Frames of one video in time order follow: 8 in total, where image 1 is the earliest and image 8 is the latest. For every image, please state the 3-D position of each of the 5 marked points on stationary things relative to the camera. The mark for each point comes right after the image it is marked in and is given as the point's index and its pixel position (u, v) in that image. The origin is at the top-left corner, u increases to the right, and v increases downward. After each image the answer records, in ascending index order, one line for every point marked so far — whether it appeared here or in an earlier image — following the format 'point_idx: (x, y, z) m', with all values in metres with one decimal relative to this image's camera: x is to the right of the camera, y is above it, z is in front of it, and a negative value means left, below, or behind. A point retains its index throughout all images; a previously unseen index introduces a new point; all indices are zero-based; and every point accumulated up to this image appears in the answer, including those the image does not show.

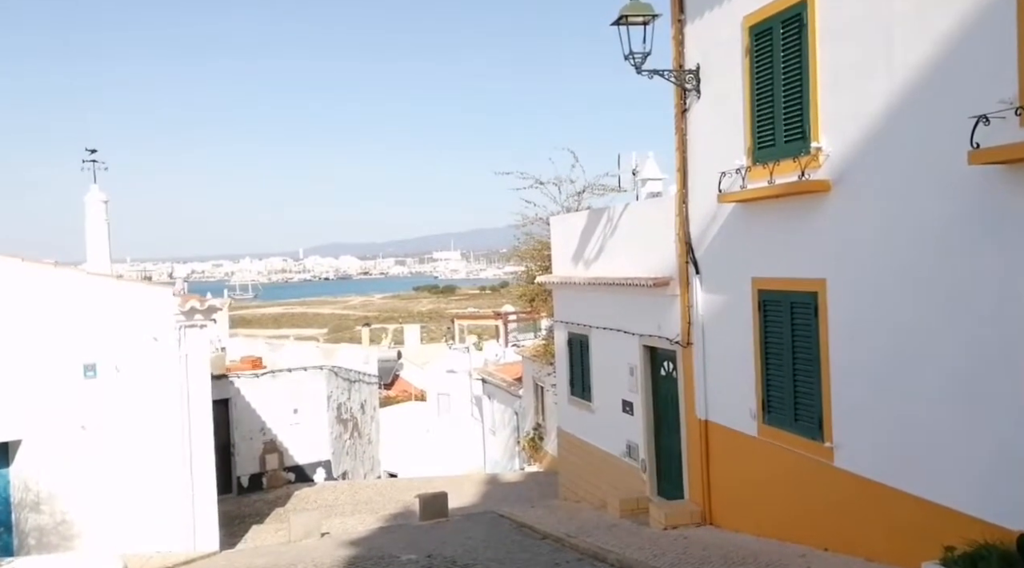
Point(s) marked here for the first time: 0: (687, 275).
0: (+1.8, +0.1, +9.0) m
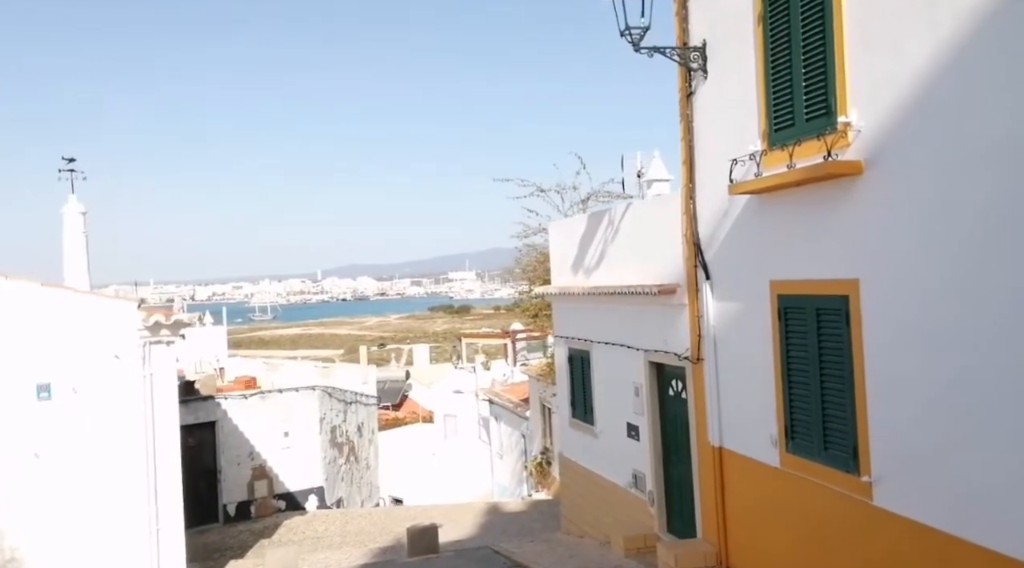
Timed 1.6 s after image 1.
0: (+1.6, 0.0, +7.9) m
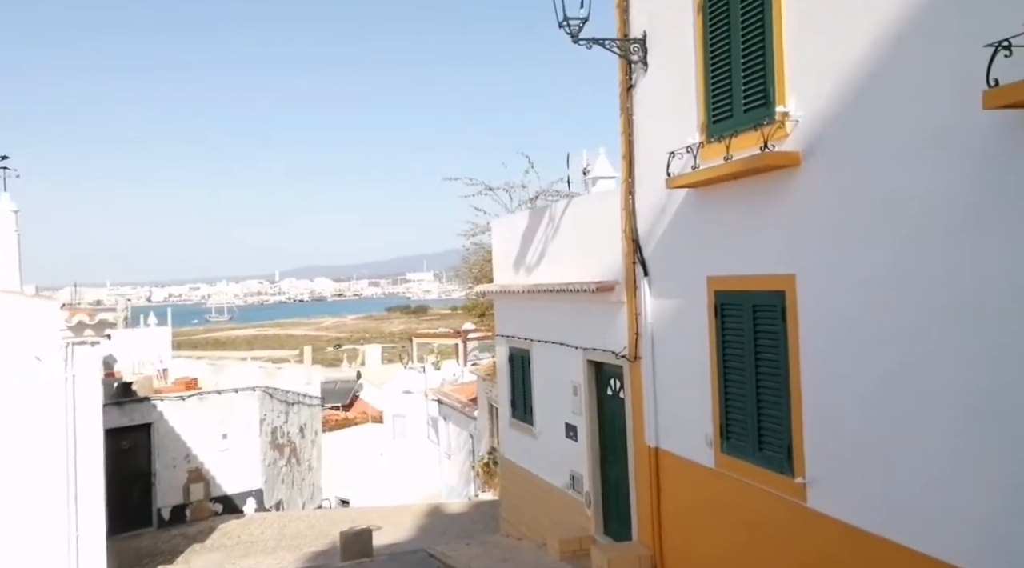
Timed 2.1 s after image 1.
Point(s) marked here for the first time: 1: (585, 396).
0: (+1.1, +0.1, +7.8) m
1: (+0.7, -1.1, +9.0) m
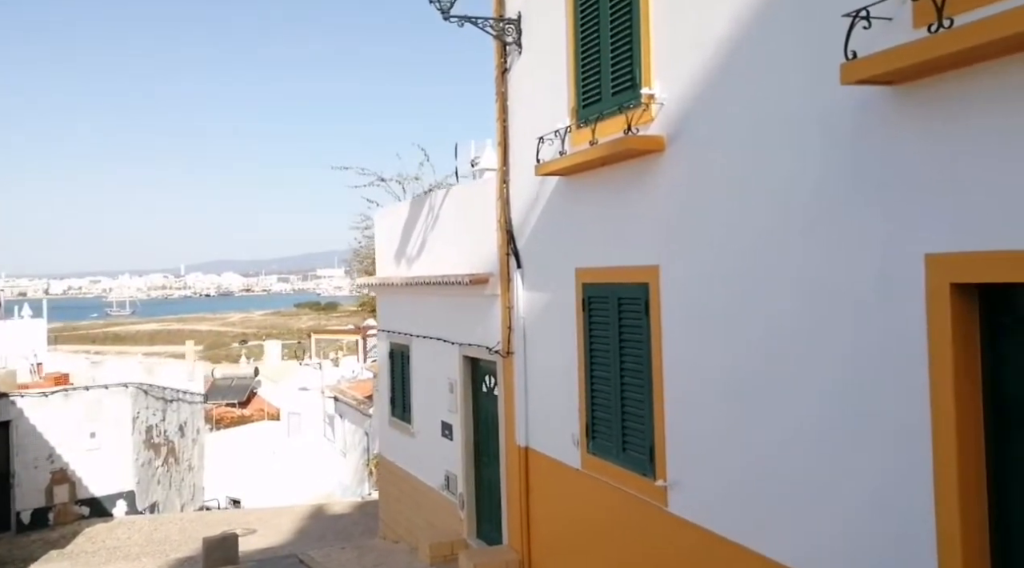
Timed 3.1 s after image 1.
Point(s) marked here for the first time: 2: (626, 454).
0: (0.0, +0.1, +7.4) m
1: (-0.5, -1.1, +8.6) m
2: (+0.7, -1.1, +5.7) m
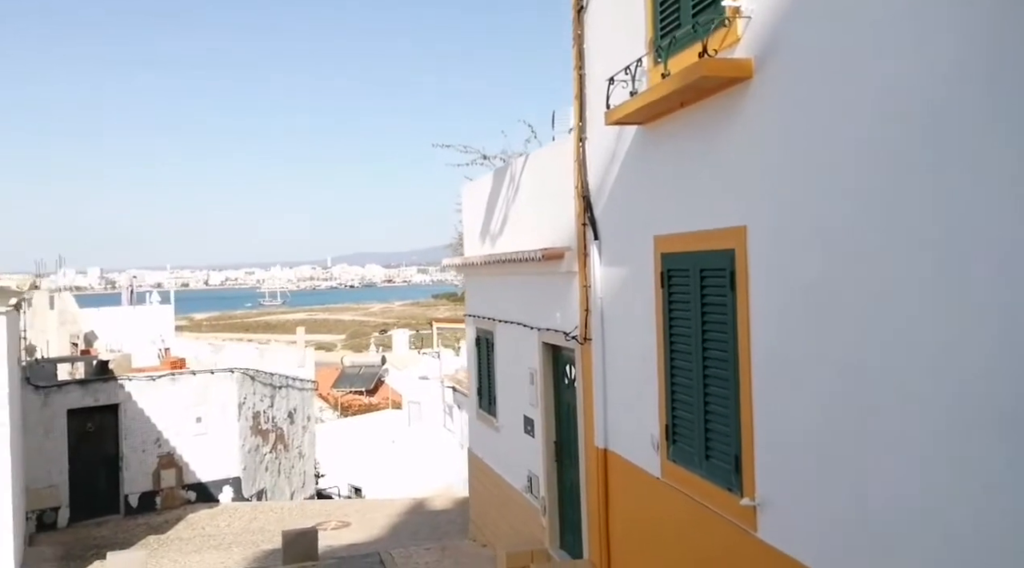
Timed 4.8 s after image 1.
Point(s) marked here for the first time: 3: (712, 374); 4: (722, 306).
0: (+0.5, +0.3, +6.4) m
1: (+0.2, -0.9, +7.7) m
2: (+1.0, -0.9, +4.6) m
3: (+1.0, -0.5, +4.5) m
4: (+1.0, -0.1, +4.4) m
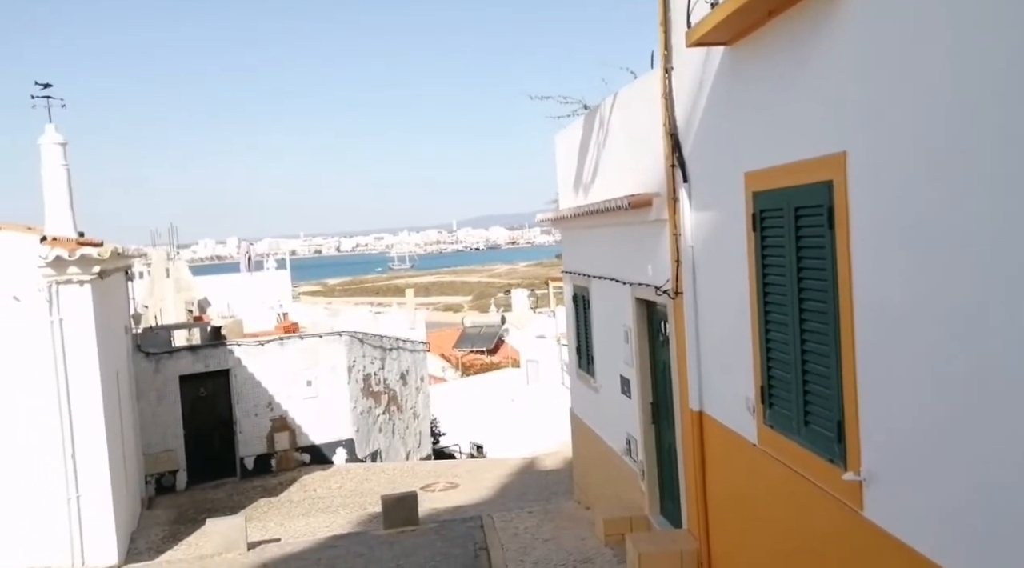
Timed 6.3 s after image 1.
0: (+1.0, +0.6, +5.8) m
1: (+1.0, -0.5, +7.2) m
2: (+1.3, -0.6, +4.0) m
3: (+1.3, -0.2, +3.9) m
4: (+1.3, +0.1, +3.8) m
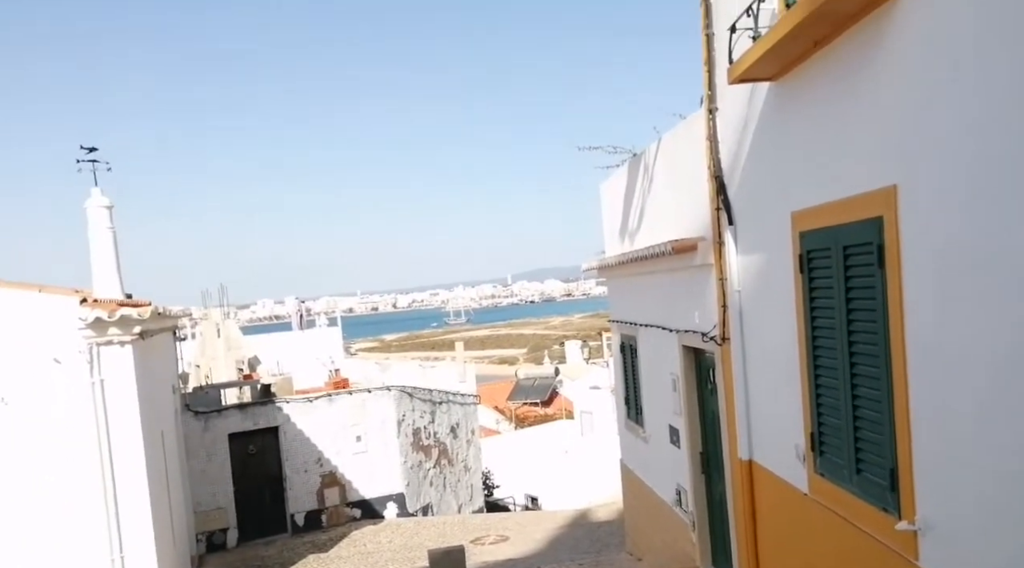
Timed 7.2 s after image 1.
0: (+1.3, +0.3, +5.7) m
1: (+1.3, -0.8, +7.0) m
2: (+1.5, -0.8, +3.8) m
3: (+1.5, -0.4, +3.8) m
4: (+1.4, 0.0, +3.6) m
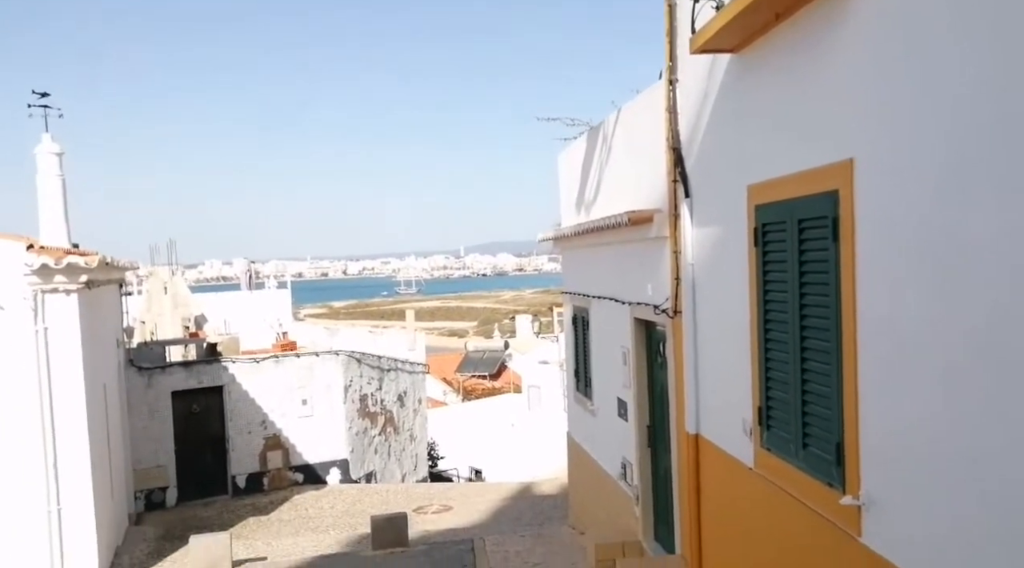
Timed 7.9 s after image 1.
0: (+1.0, +0.5, +5.7) m
1: (+0.9, -0.6, +7.0) m
2: (+1.3, -0.7, +3.8) m
3: (+1.3, -0.3, +3.8) m
4: (+1.3, +0.1, +3.6) m
